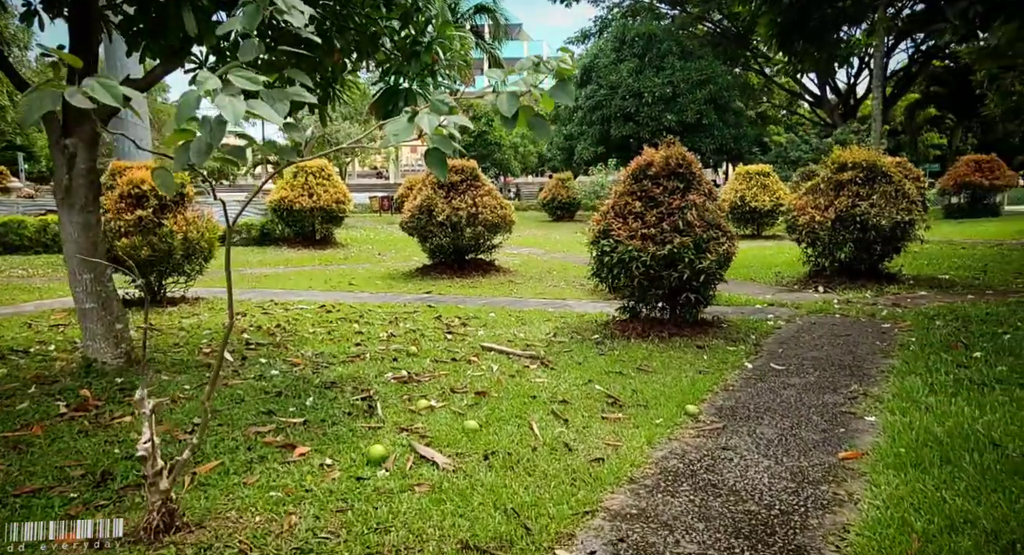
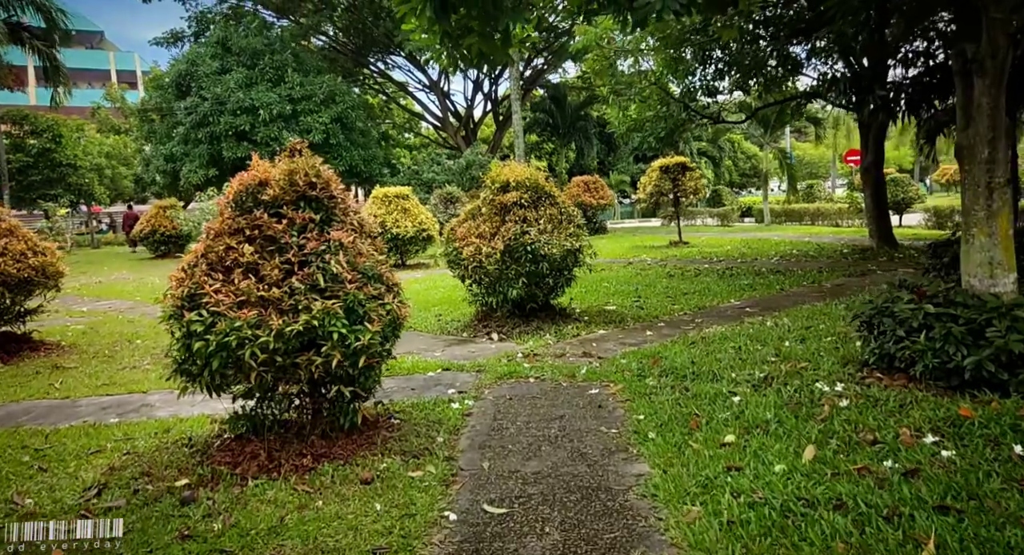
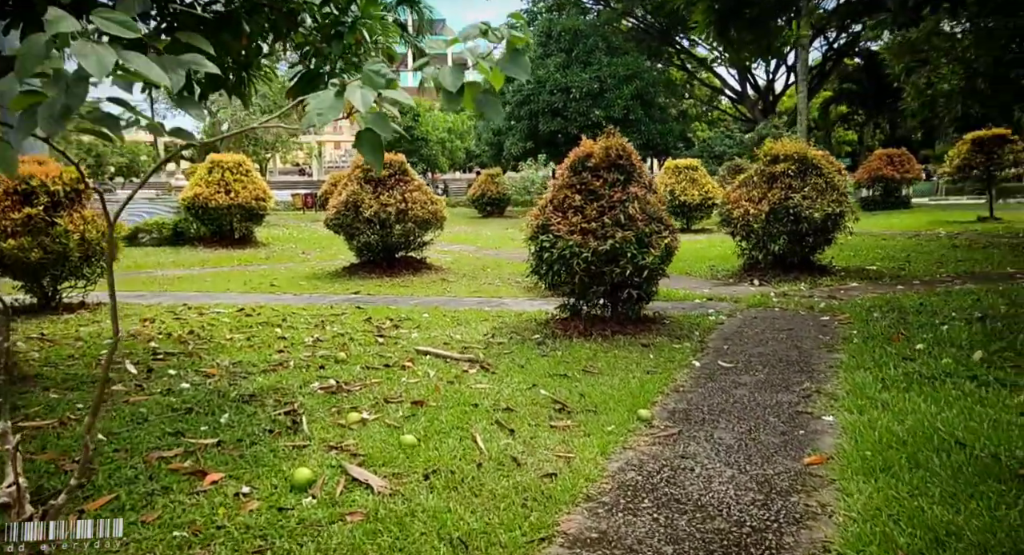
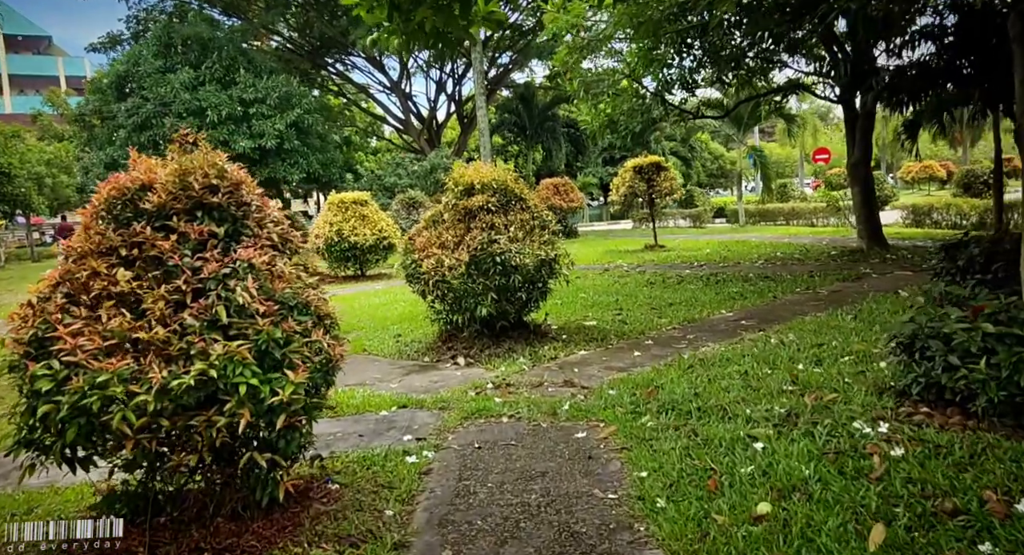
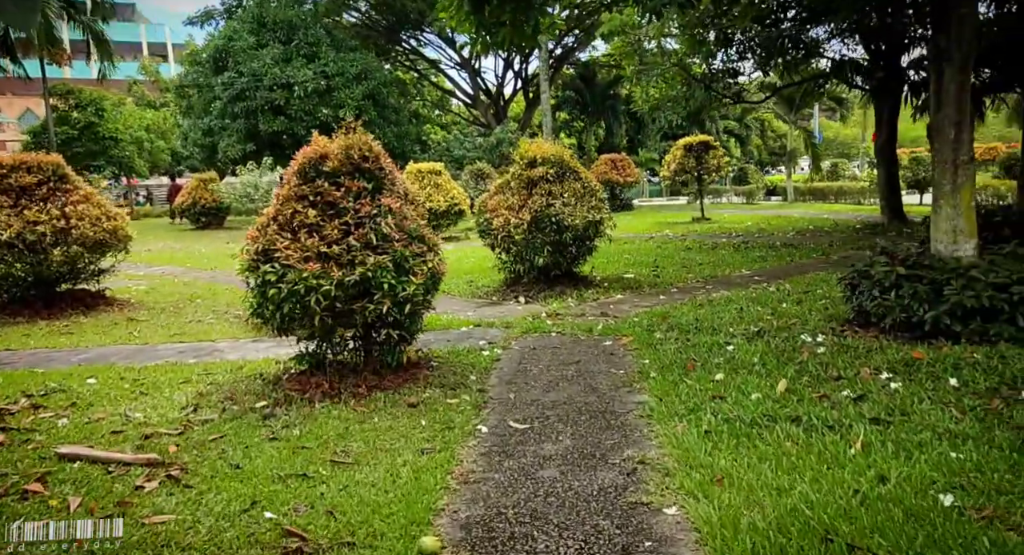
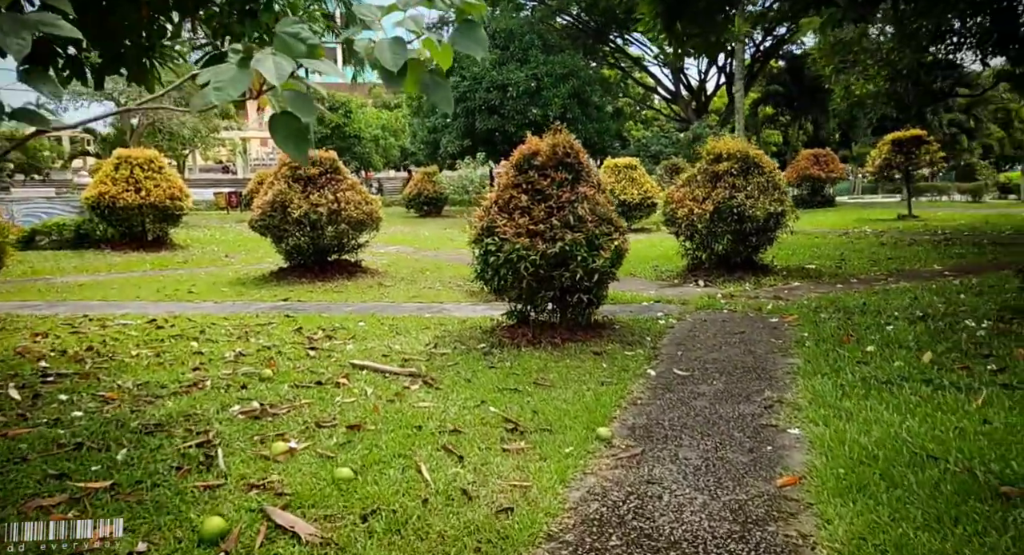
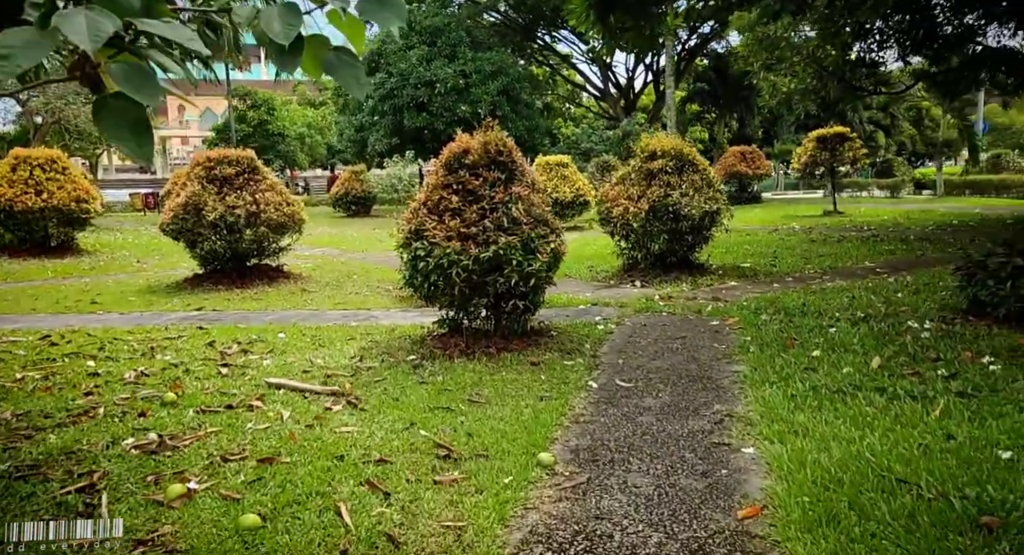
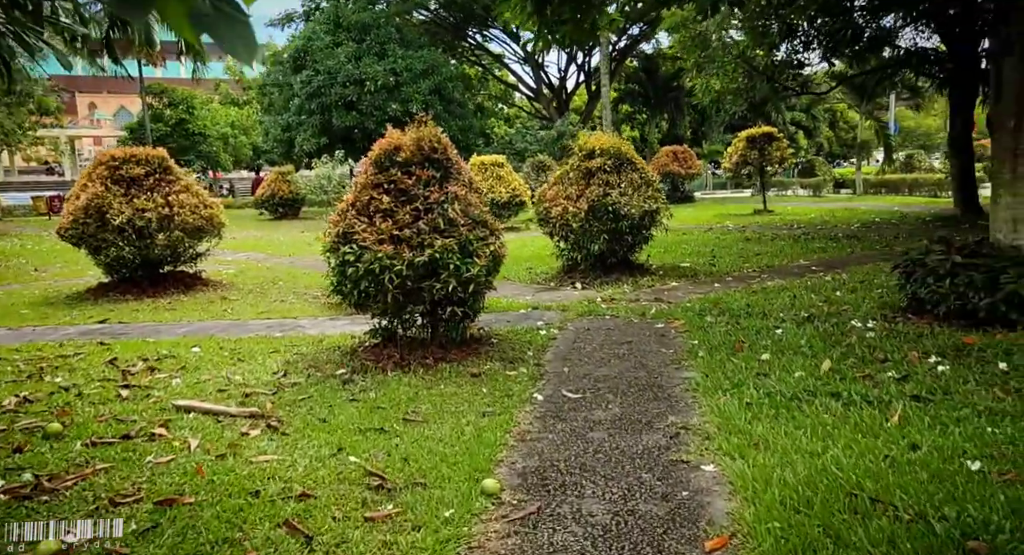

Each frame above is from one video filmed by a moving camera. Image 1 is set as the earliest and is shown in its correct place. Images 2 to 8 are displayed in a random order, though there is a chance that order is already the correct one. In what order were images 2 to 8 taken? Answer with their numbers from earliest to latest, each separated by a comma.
3, 6, 7, 8, 5, 2, 4
